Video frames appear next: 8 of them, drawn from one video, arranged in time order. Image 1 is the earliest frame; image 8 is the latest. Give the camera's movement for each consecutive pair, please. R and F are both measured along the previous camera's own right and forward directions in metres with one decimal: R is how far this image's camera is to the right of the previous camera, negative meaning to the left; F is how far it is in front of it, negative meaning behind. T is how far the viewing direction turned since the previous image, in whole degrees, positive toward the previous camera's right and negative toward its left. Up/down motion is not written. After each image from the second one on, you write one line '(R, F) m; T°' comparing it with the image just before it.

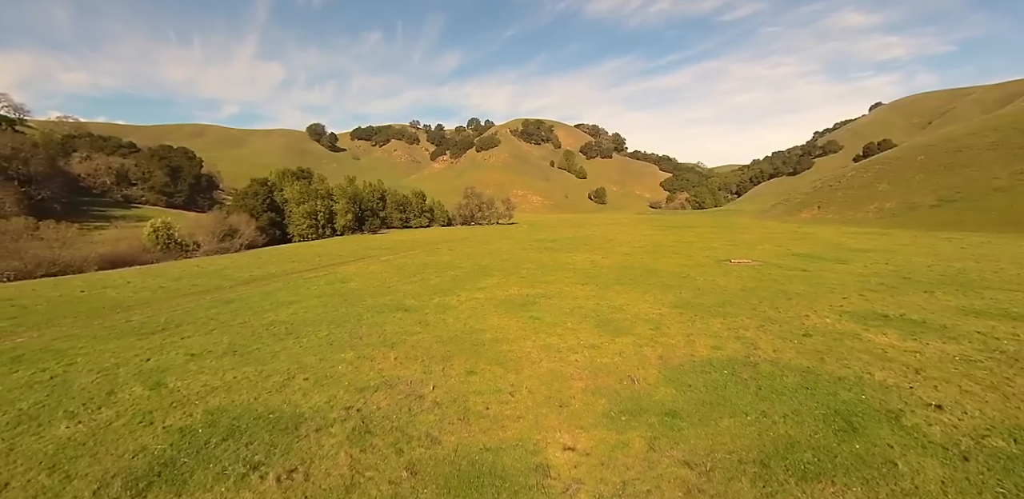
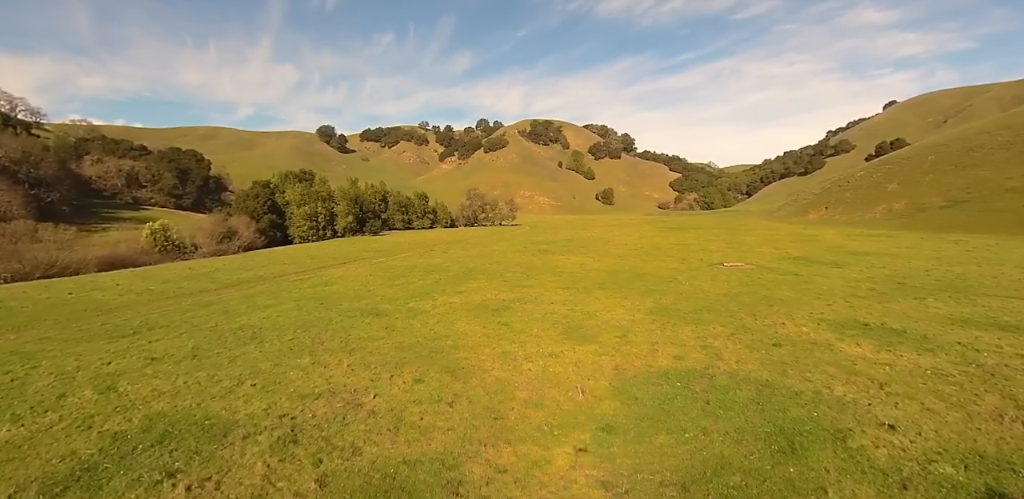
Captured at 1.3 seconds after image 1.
(+1.9, +0.2) m; -2°
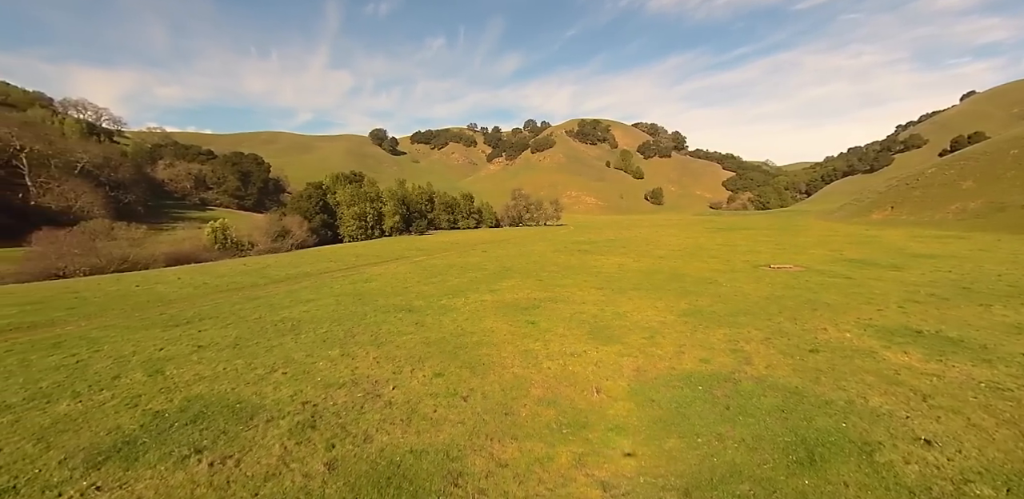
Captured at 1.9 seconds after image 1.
(+0.9, 0.0) m; -6°
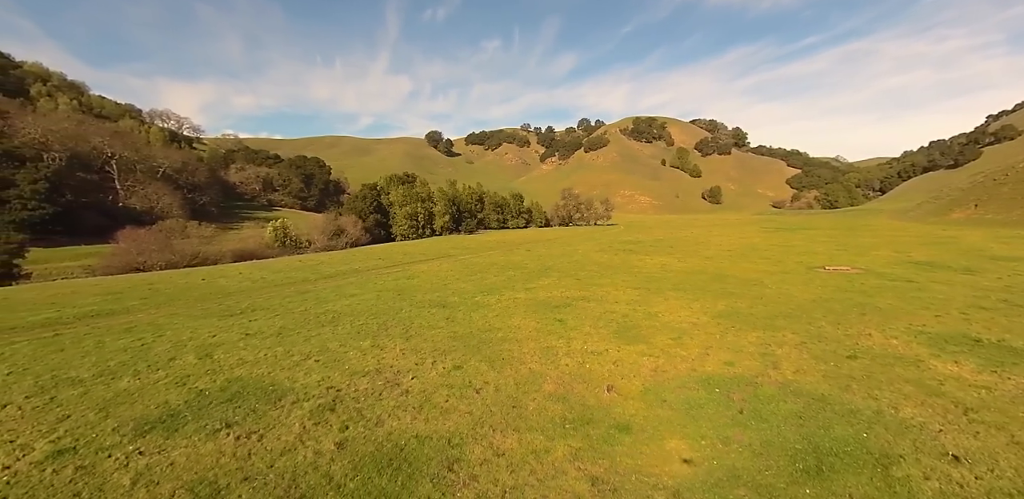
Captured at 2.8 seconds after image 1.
(+1.1, -0.2) m; -7°
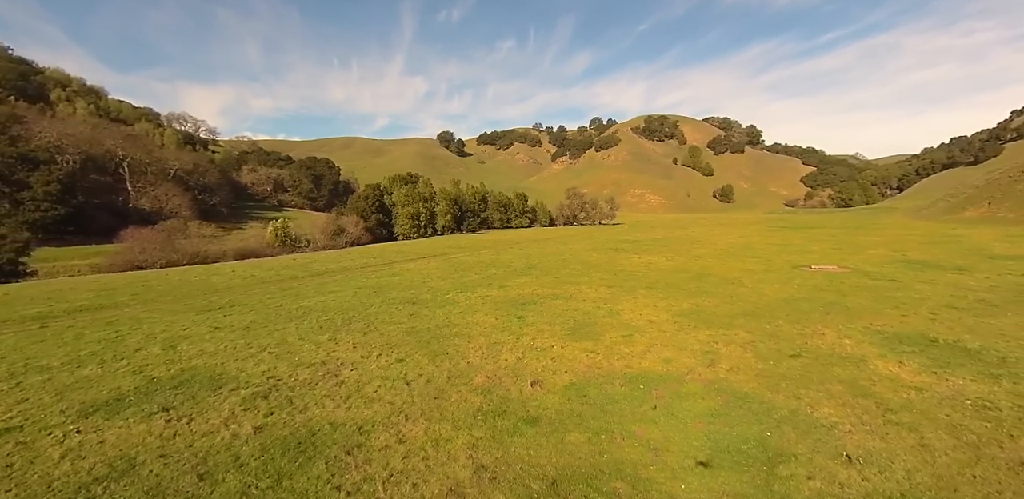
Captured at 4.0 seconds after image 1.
(+2.6, -0.3) m; -2°
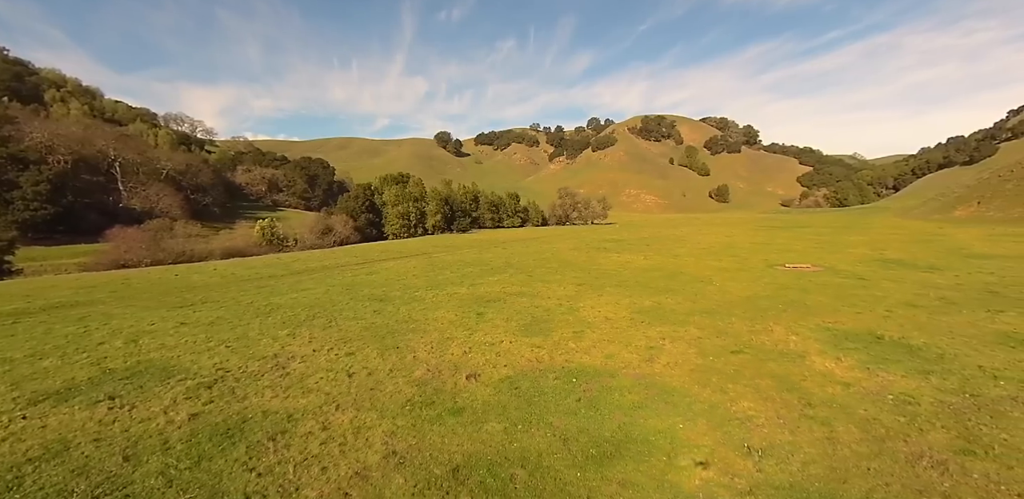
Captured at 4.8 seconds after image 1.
(+1.9, -0.3) m; -1°
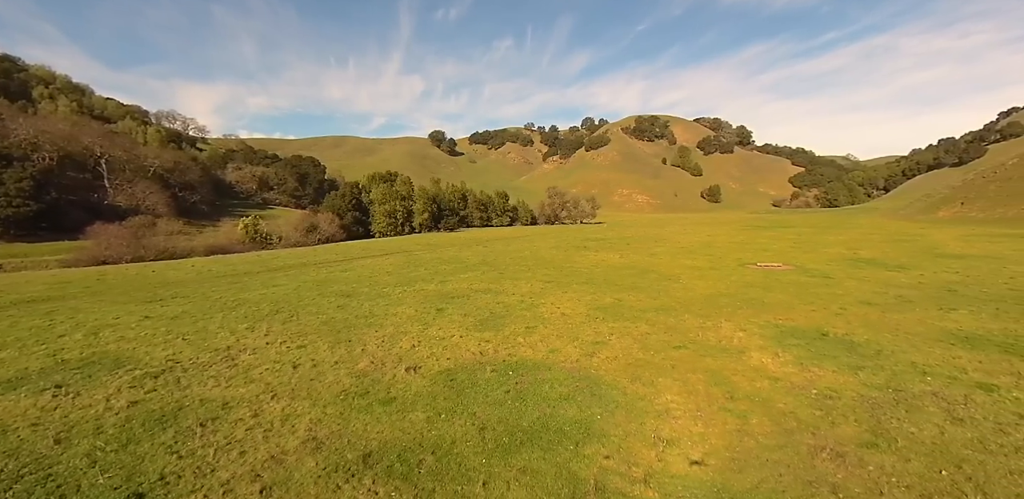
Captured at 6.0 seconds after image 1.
(+1.8, -0.3) m; 0°
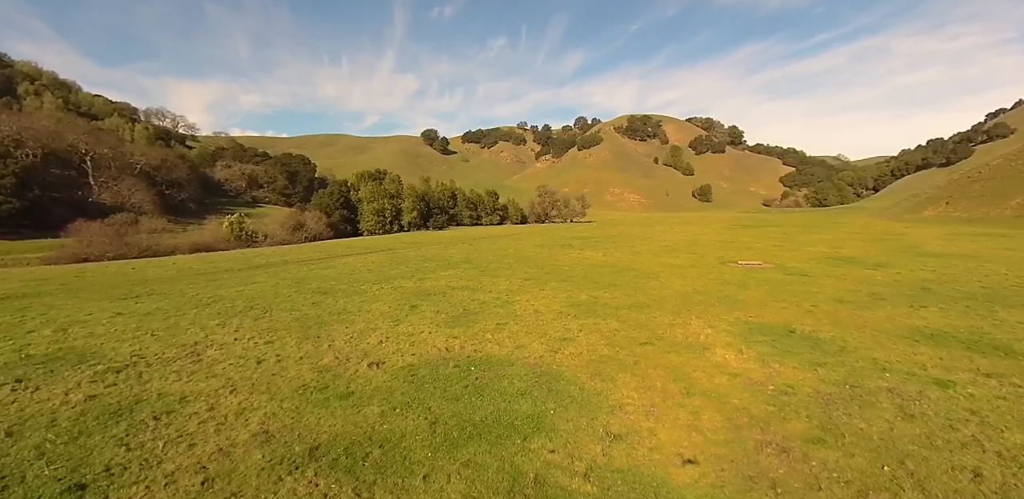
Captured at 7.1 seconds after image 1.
(+1.0, -0.1) m; 0°
